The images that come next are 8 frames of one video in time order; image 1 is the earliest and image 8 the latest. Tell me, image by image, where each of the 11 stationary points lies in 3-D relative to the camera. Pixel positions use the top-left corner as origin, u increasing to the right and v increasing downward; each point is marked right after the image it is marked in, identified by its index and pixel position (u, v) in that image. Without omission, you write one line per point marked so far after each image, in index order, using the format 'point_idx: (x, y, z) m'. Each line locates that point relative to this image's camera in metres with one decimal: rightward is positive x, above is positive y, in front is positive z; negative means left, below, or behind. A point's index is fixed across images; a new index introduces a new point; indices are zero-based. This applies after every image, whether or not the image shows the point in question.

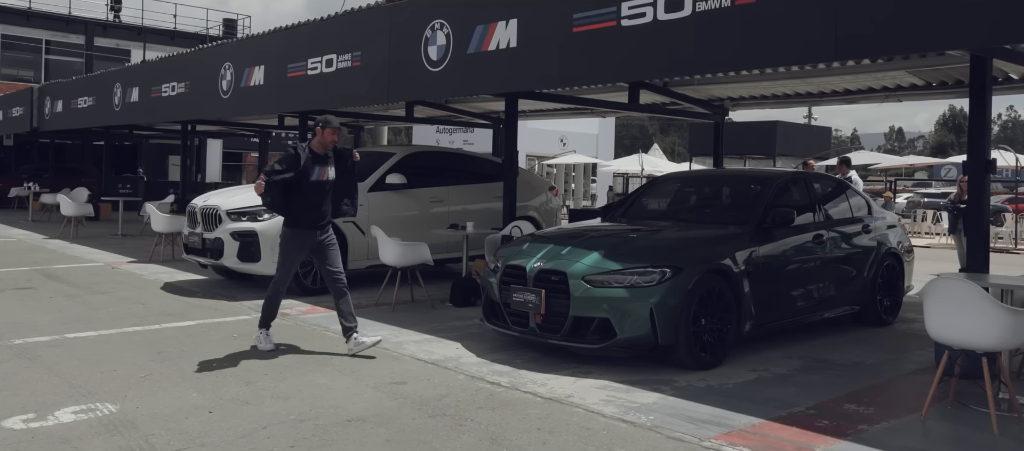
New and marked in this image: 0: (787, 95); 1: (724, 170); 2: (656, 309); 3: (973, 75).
0: (+4.2, +2.0, +12.1) m
1: (+2.0, +0.5, +7.6) m
2: (+1.0, -0.6, +5.5) m
3: (+3.4, +1.1, +5.8) m
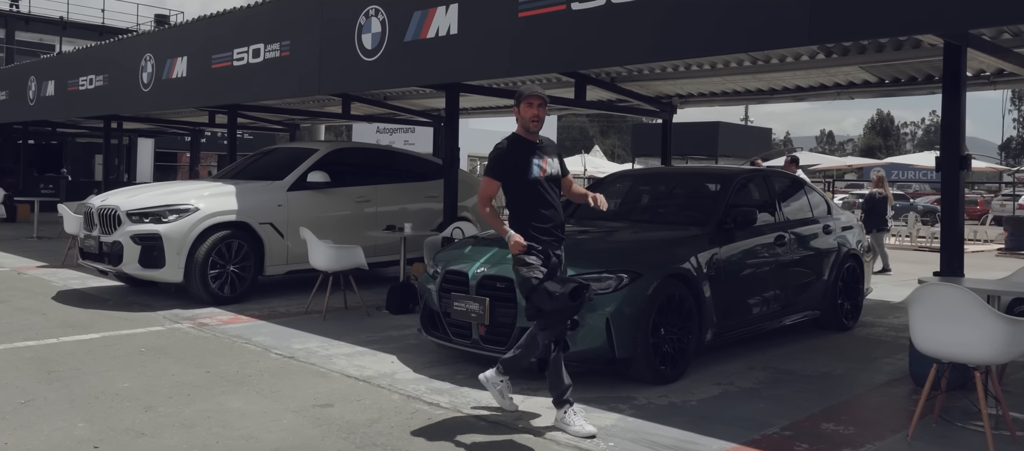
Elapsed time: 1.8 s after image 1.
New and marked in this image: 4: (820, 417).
0: (+3.4, +2.0, +11.8) m
1: (+1.5, +0.5, +7.2) m
2: (+0.6, -0.6, +4.9) m
3: (+3.0, +1.1, +5.4) m
4: (+1.7, -1.1, +4.5) m
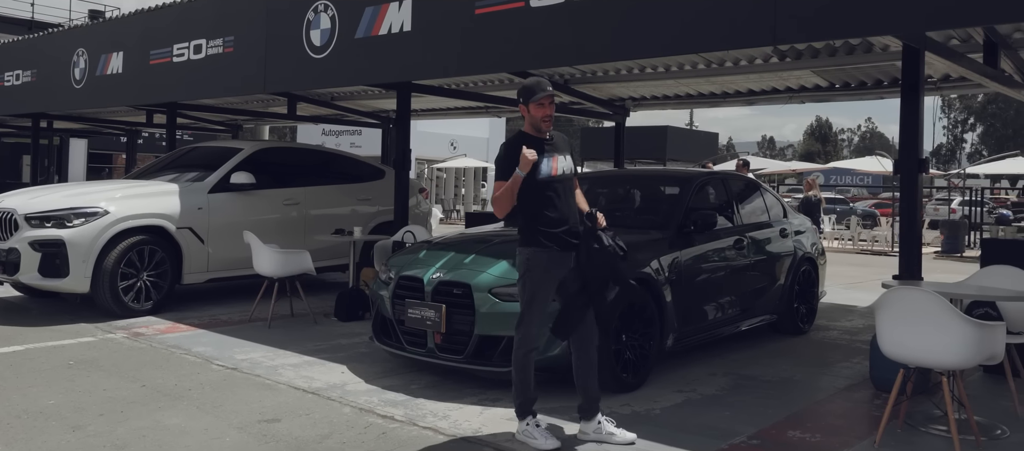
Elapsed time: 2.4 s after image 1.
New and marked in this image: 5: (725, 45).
0: (+2.6, +1.9, +11.8) m
1: (+1.1, +0.5, +7.1) m
2: (+0.4, -0.6, +4.8) m
3: (+2.7, +1.1, +5.4) m
4: (+1.5, -1.1, +4.4) m
5: (+1.4, +1.2, +5.3) m
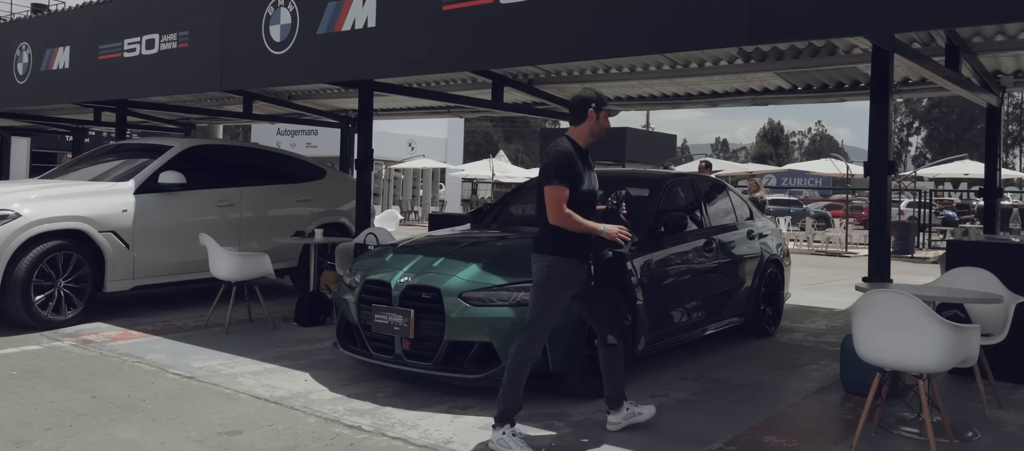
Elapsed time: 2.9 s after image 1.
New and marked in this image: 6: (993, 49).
0: (+2.1, +1.9, +11.8) m
1: (+0.8, +0.5, +7.0) m
2: (+0.2, -0.6, +4.7) m
3: (+2.5, +1.0, +5.5) m
4: (+1.4, -1.1, +4.3) m
5: (+1.2, +1.2, +5.2) m
6: (+4.6, +1.7, +7.7) m
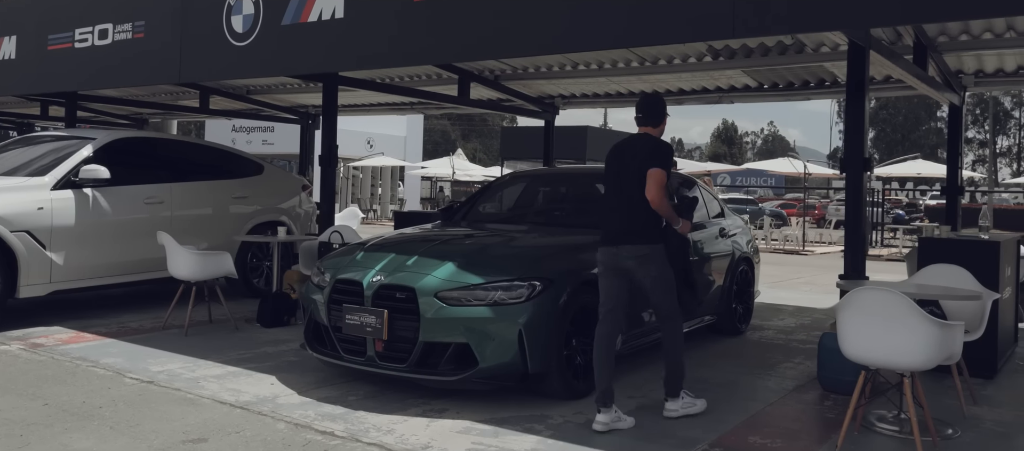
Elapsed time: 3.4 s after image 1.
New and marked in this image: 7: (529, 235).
0: (+1.6, +1.9, +11.7) m
1: (+0.6, +0.5, +6.9) m
2: (+0.1, -0.6, +4.5) m
3: (+2.3, +1.1, +5.4) m
4: (+1.3, -1.1, +4.3) m
5: (+1.1, +1.2, +5.1) m
6: (+4.4, +1.7, +7.8) m
7: (+0.1, -0.1, +5.6) m
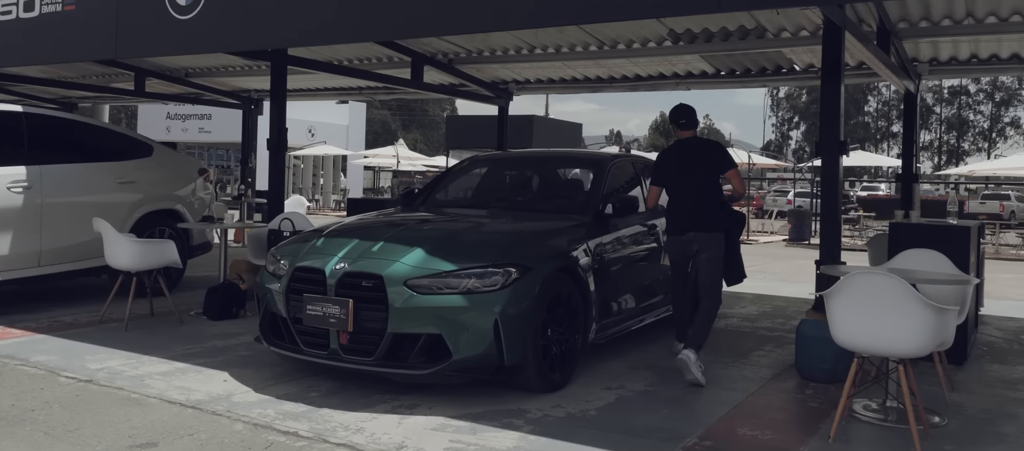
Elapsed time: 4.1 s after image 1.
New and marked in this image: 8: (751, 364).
0: (+0.9, +2.1, +11.5) m
1: (+0.3, +0.6, +6.7) m
2: (-0.1, -0.5, +4.3) m
3: (+2.1, +1.2, +5.3) m
4: (+1.1, -1.0, +4.1) m
5: (+0.9, +1.3, +4.9) m
6: (+4.0, +1.9, +7.8) m
7: (-0.1, 0.0, +5.4) m
8: (+1.6, -0.9, +5.5) m
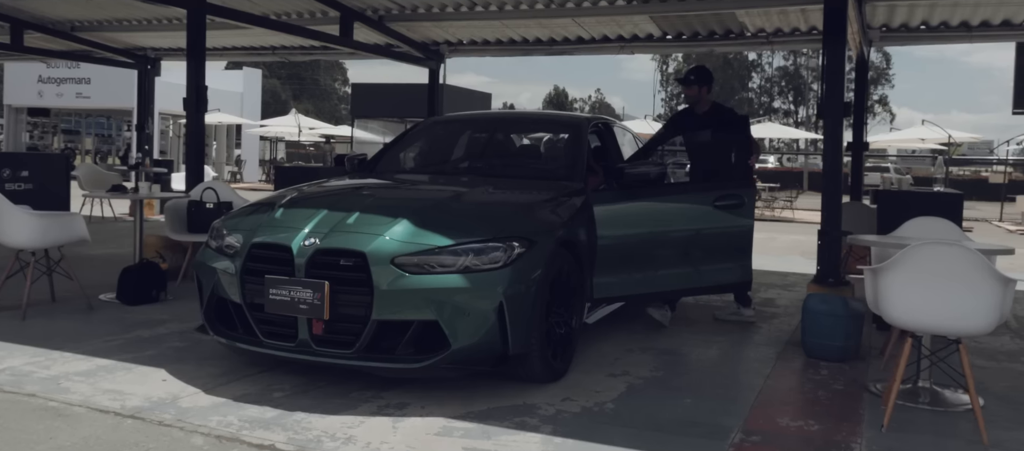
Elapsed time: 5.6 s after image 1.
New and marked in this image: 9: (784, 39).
0: (0.0, +2.5, +10.9) m
1: (0.0, +0.9, +6.0) m
2: (0.0, -0.4, +3.7) m
3: (+2.0, +1.4, +4.9) m
4: (+1.2, -0.9, +3.7) m
5: (+0.8, +1.5, +4.4) m
6: (+3.5, +2.2, +7.6) m
7: (-0.2, +0.2, +4.8) m
8: (+1.5, -0.7, +5.1) m
9: (+3.3, +2.2, +9.6) m
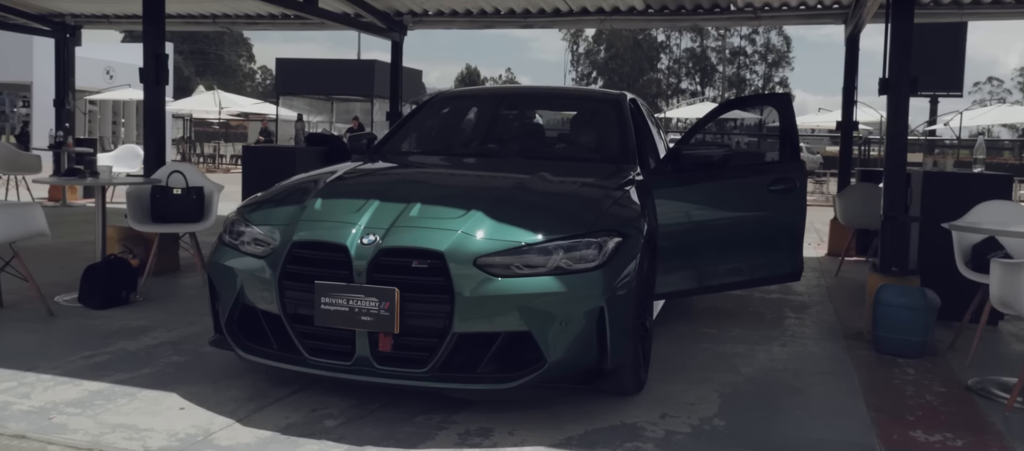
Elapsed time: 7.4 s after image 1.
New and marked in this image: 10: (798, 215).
0: (-0.4, +2.7, +10.3) m
1: (+0.1, +0.9, +5.5) m
2: (+0.4, -0.3, +3.2) m
3: (+2.2, +1.5, +4.6) m
4: (+1.6, -0.8, +3.3) m
5: (+1.1, +1.5, +3.9) m
6: (+3.4, +2.3, +7.4) m
7: (+0.1, +0.3, +4.2) m
8: (+1.7, -0.7, +4.8) m
9: (+3.0, +2.5, +9.3) m
10: (+1.8, +0.1, +5.0) m
